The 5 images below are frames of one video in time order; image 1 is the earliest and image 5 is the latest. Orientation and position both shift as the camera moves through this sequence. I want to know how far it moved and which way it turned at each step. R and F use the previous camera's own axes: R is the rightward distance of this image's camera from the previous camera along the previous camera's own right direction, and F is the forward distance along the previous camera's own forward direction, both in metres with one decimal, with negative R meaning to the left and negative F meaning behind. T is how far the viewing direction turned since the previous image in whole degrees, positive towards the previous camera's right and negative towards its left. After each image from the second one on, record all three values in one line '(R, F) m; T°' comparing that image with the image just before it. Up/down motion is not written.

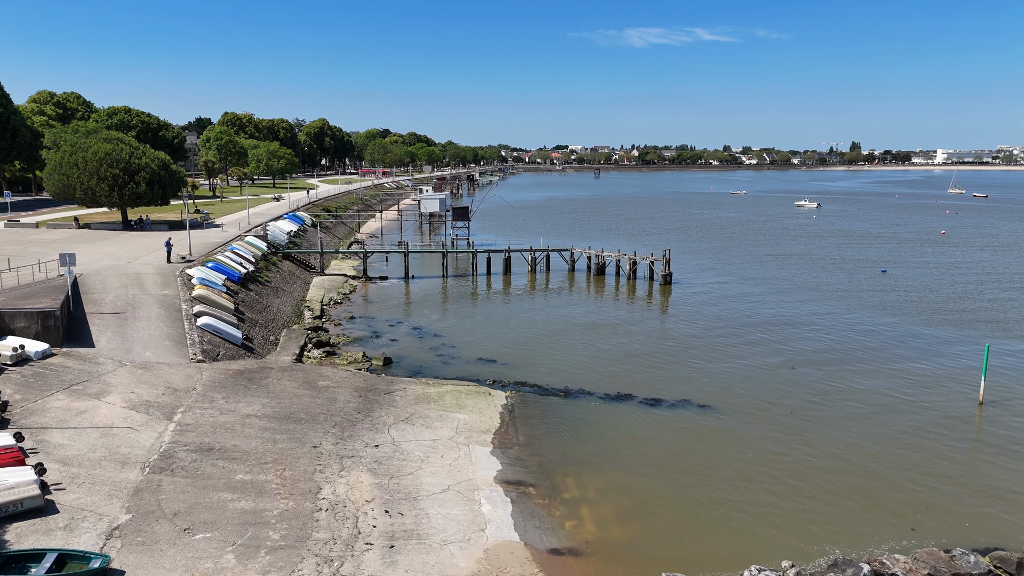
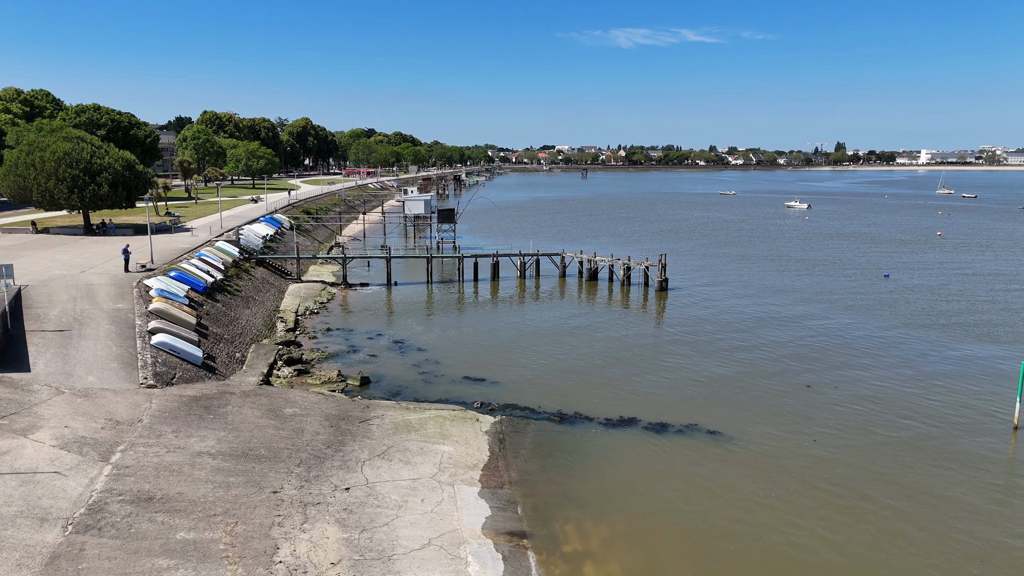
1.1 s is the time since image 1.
(-0.1, +2.8) m; +1°
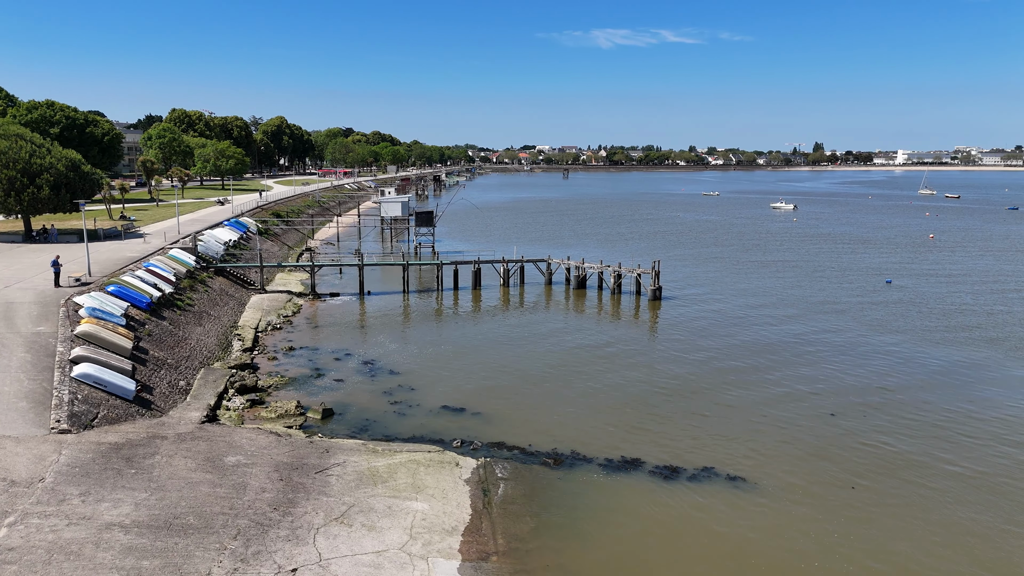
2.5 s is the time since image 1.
(-0.1, +3.7) m; +2°
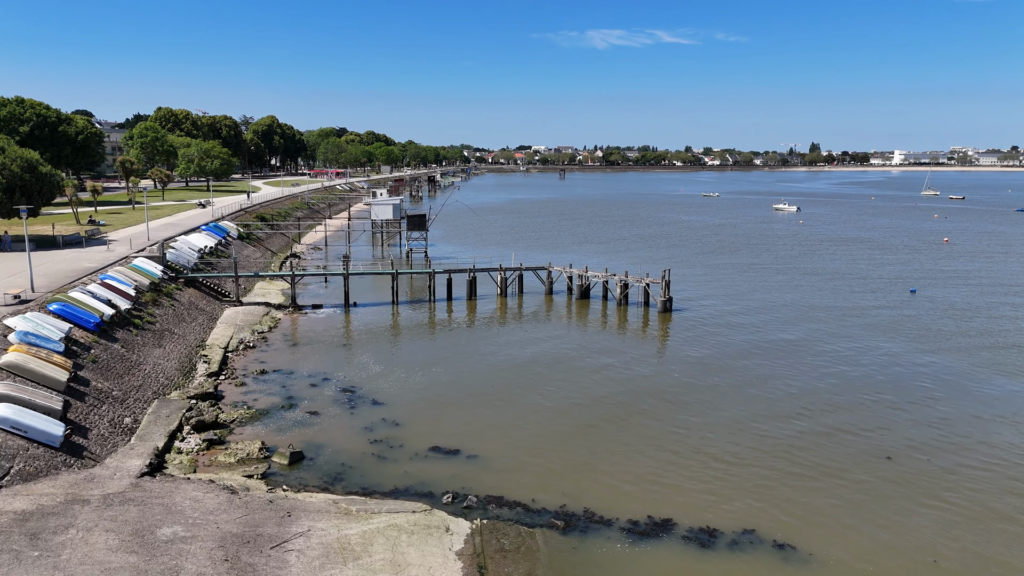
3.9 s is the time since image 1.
(-0.2, +3.8) m; 0°
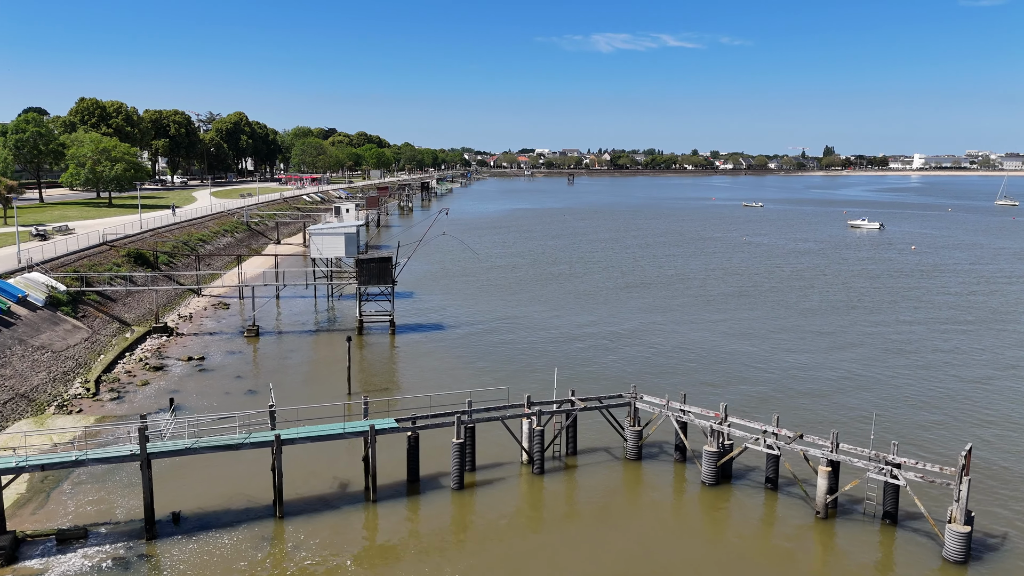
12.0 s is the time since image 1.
(-1.3, +27.5) m; 0°
